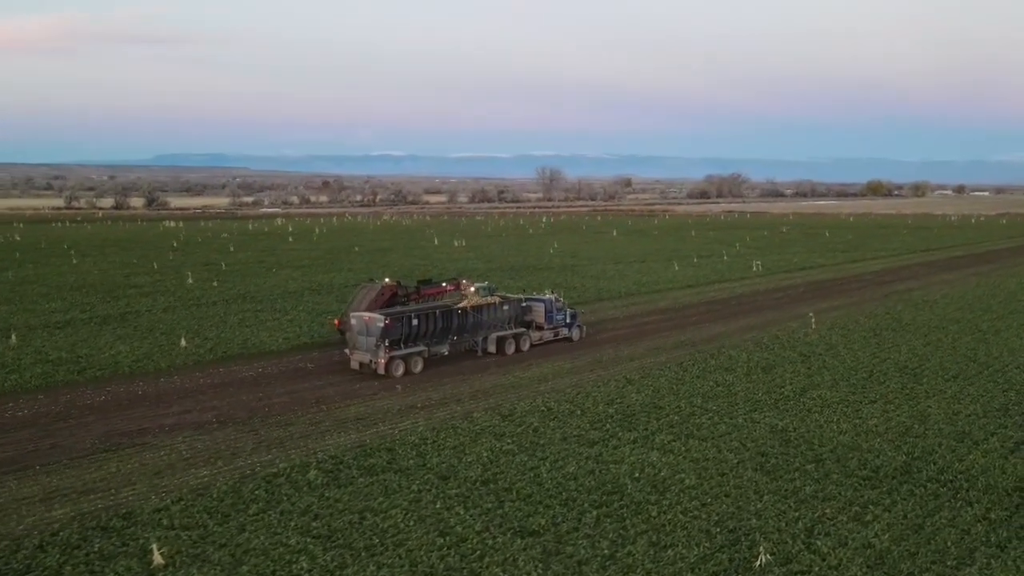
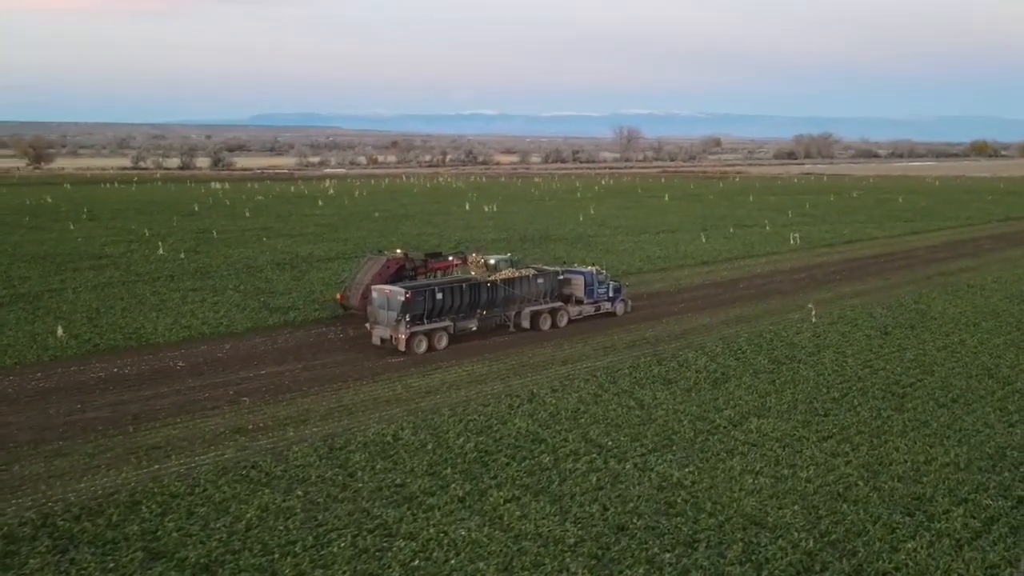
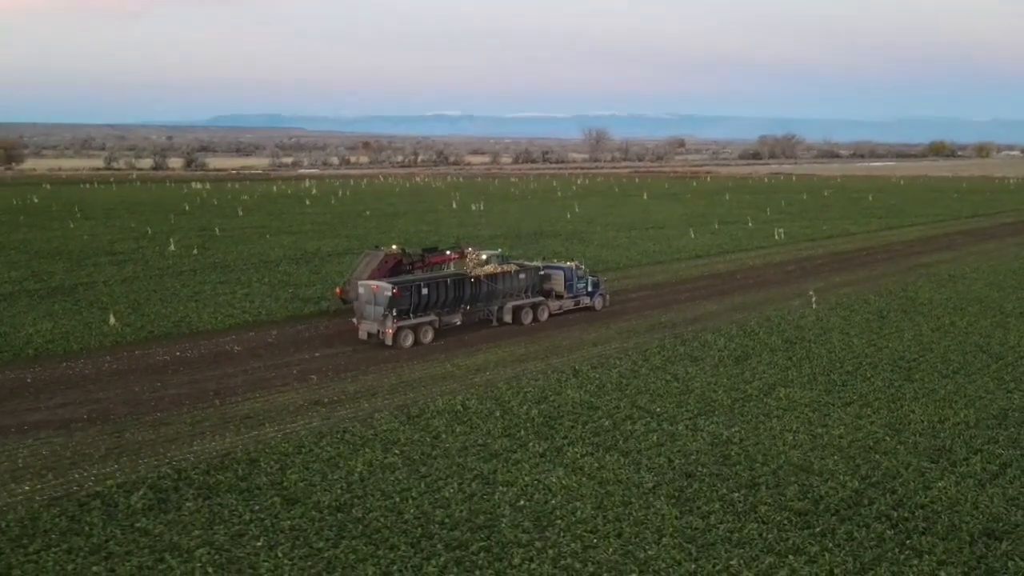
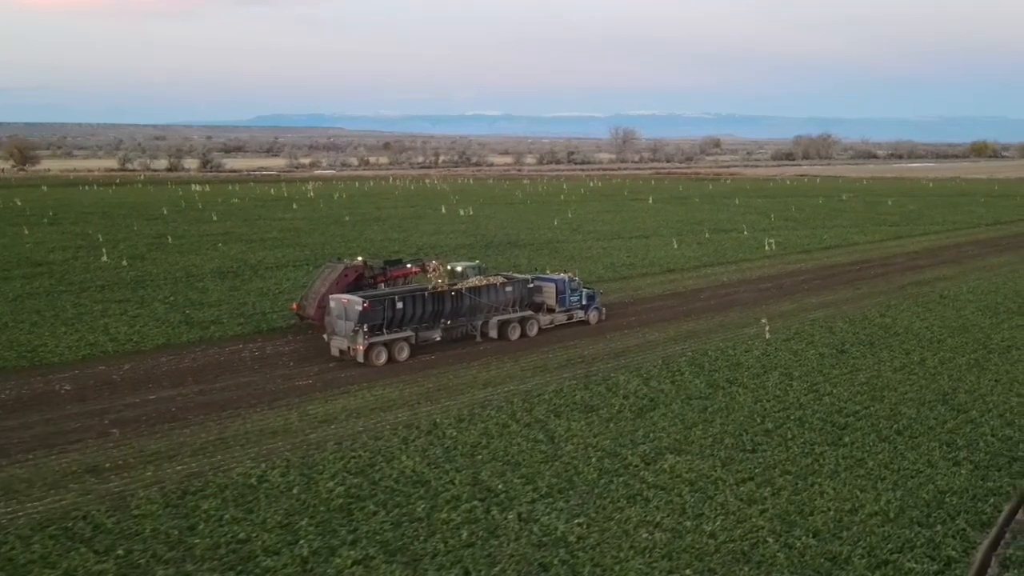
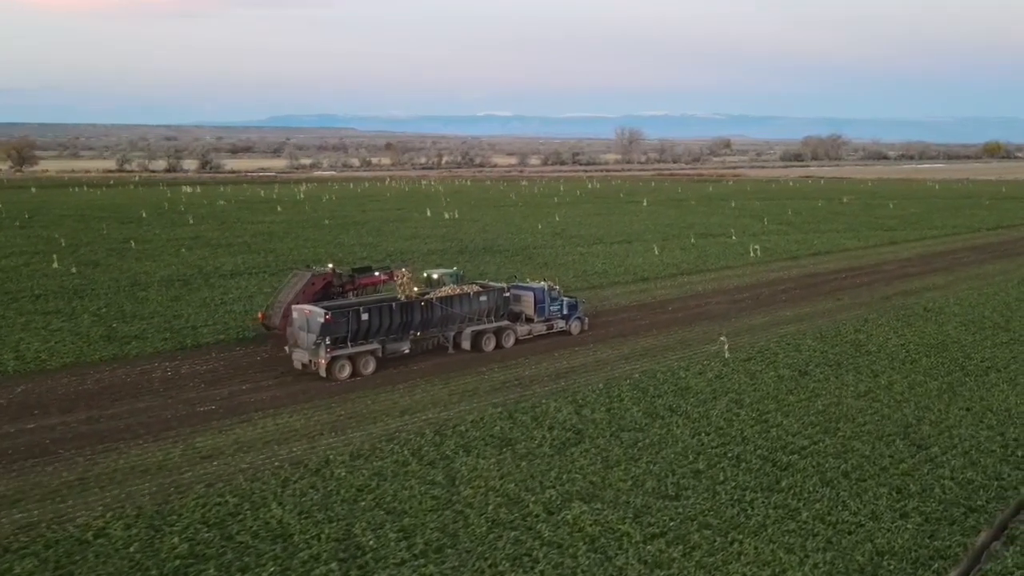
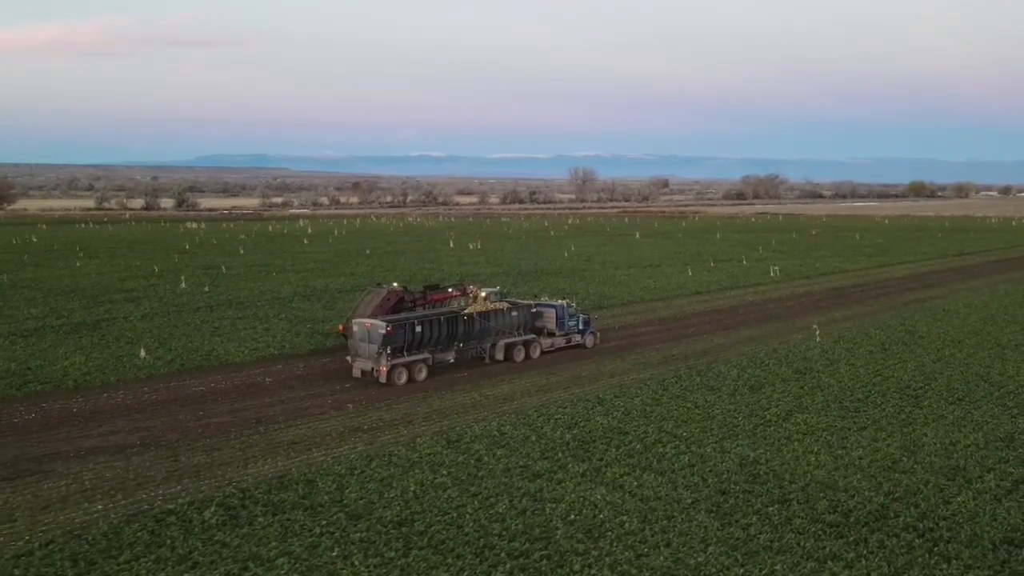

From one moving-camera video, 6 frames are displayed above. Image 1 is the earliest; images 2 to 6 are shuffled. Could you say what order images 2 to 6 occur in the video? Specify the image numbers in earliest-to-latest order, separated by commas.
6, 3, 2, 4, 5
